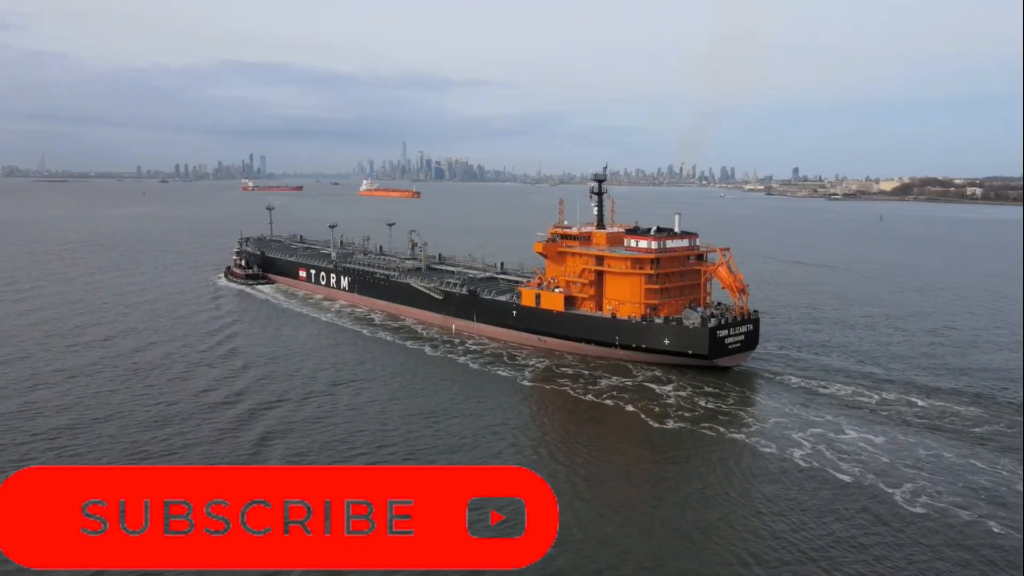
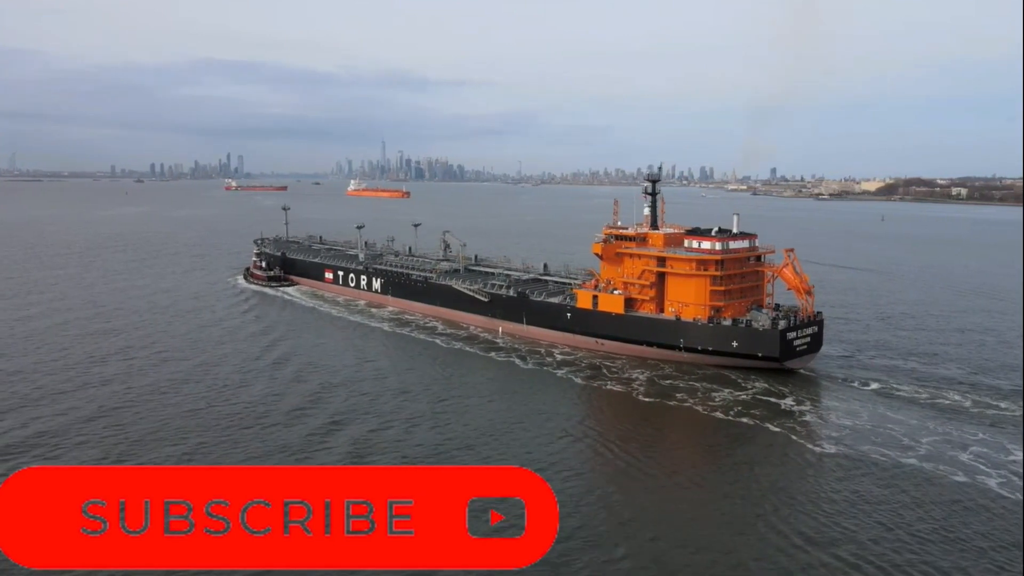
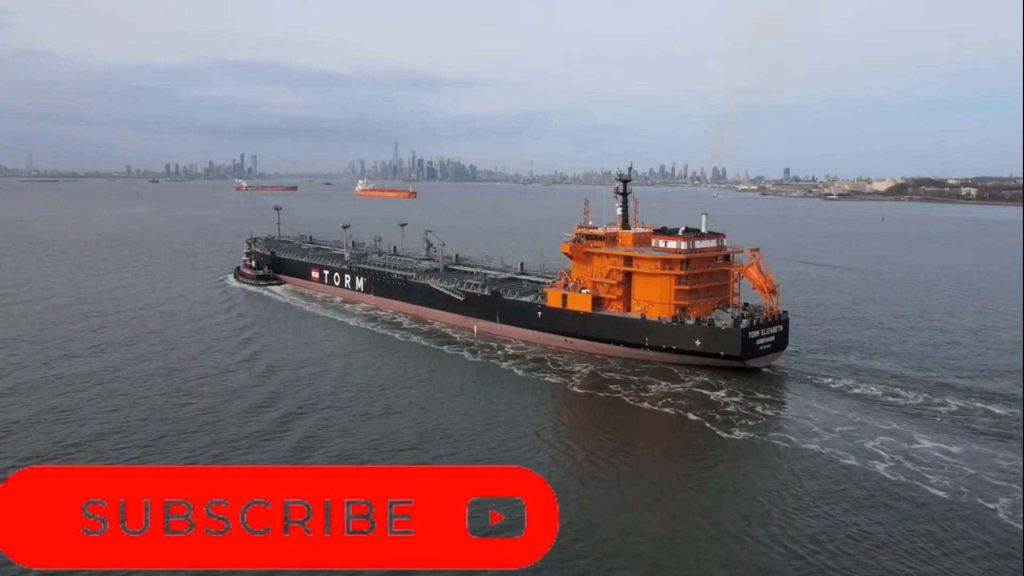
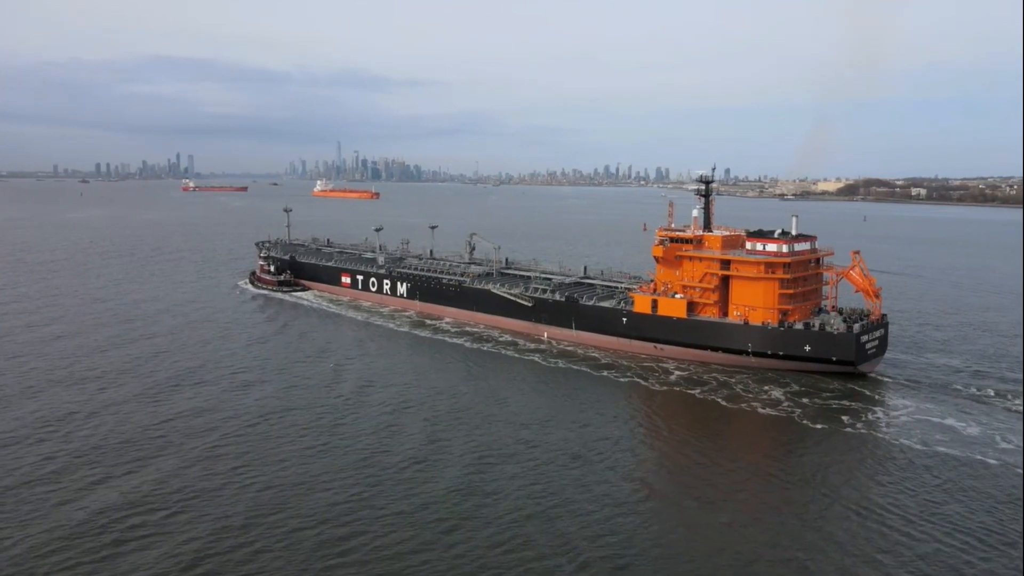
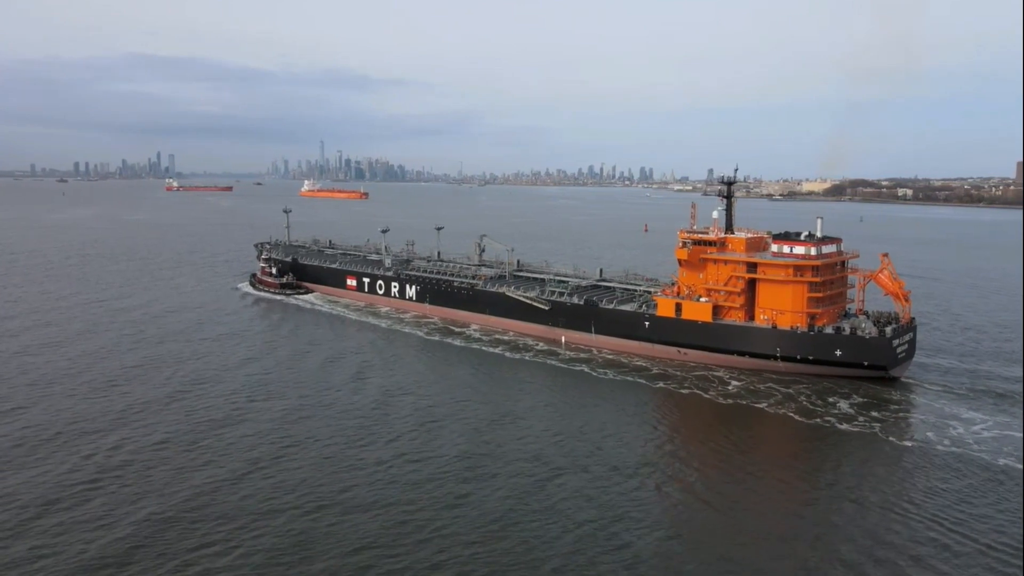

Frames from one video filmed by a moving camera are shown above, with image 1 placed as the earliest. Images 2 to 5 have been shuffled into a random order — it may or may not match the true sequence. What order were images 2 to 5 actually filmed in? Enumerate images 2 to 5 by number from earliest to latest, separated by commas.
3, 2, 4, 5
